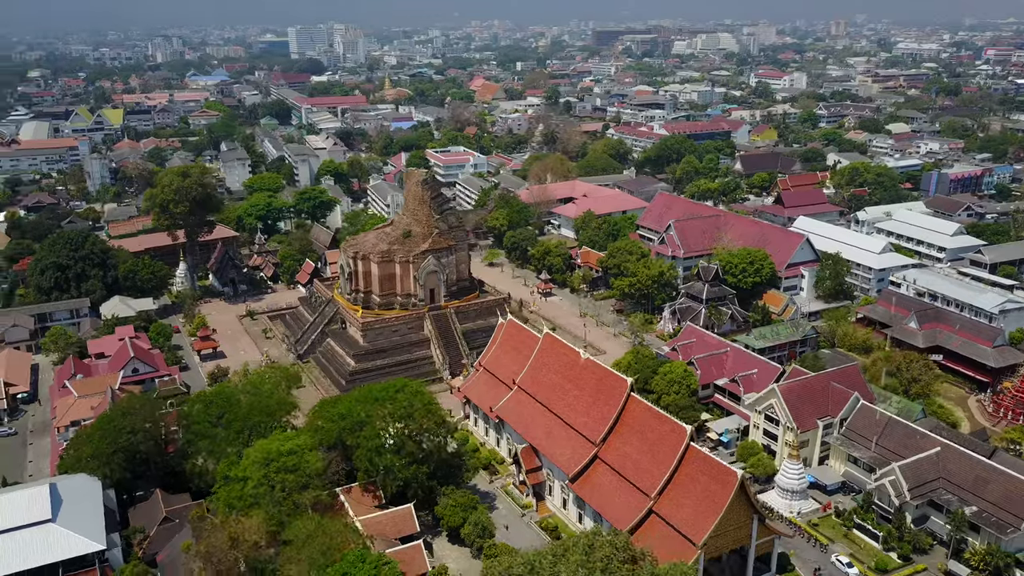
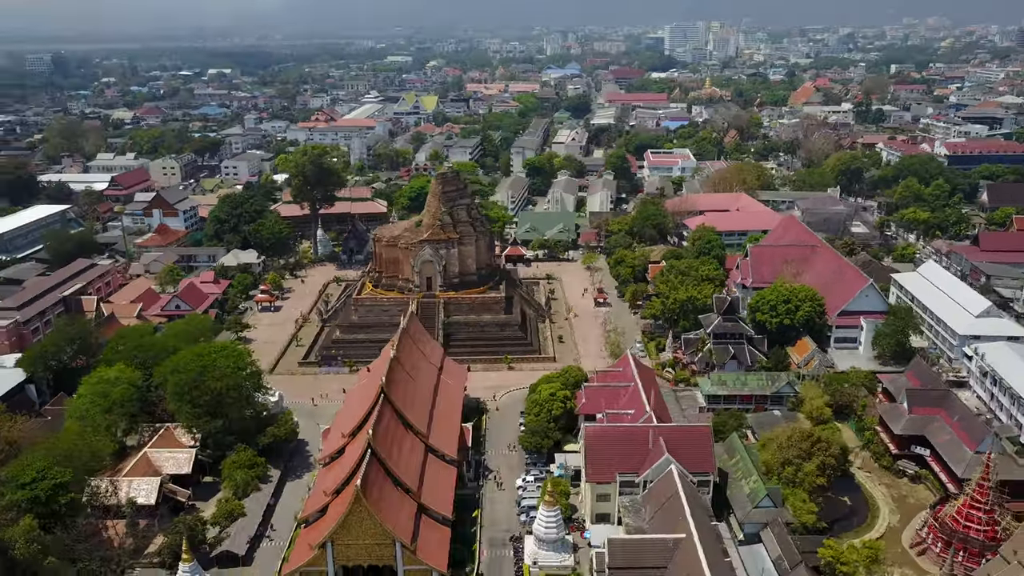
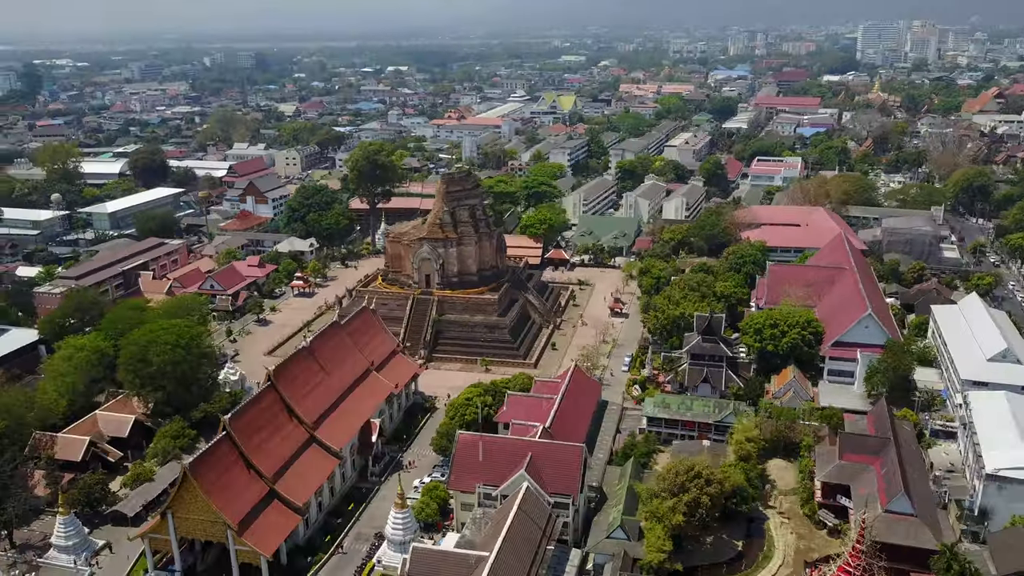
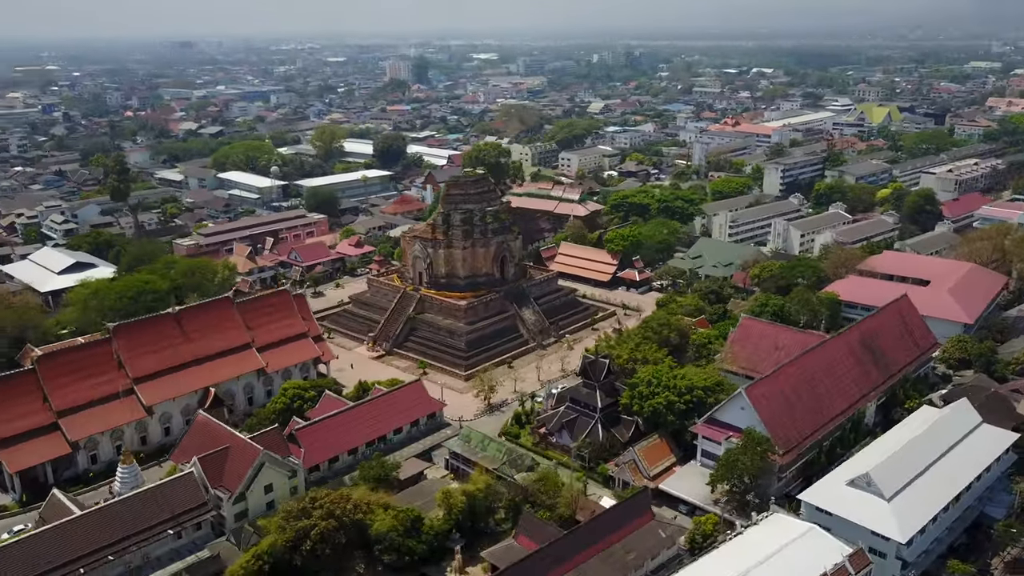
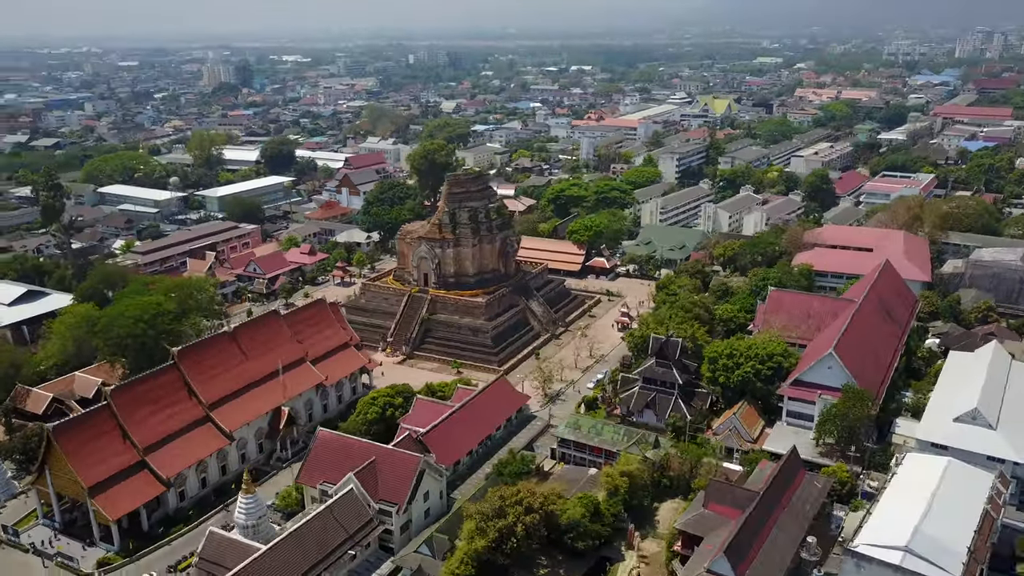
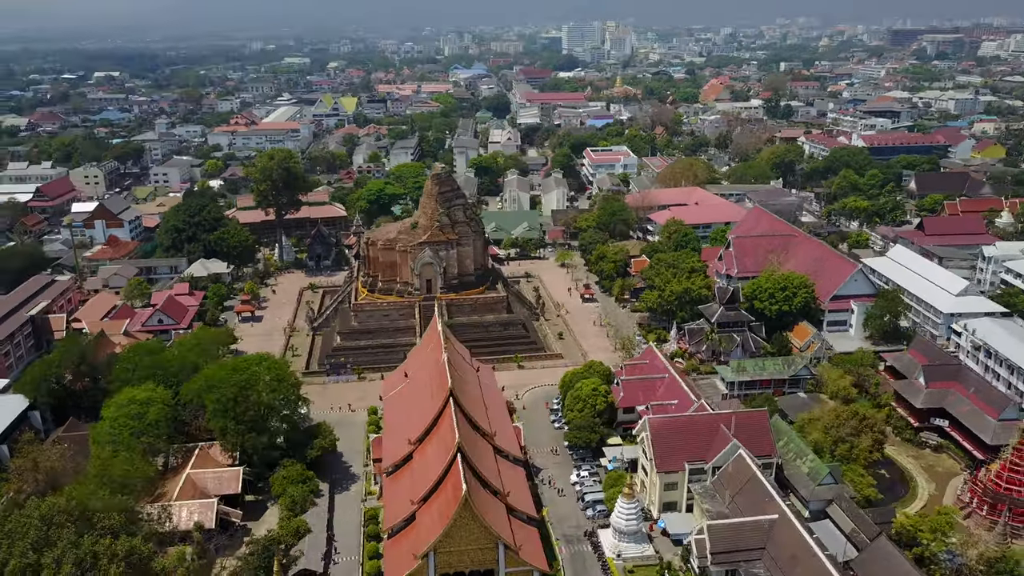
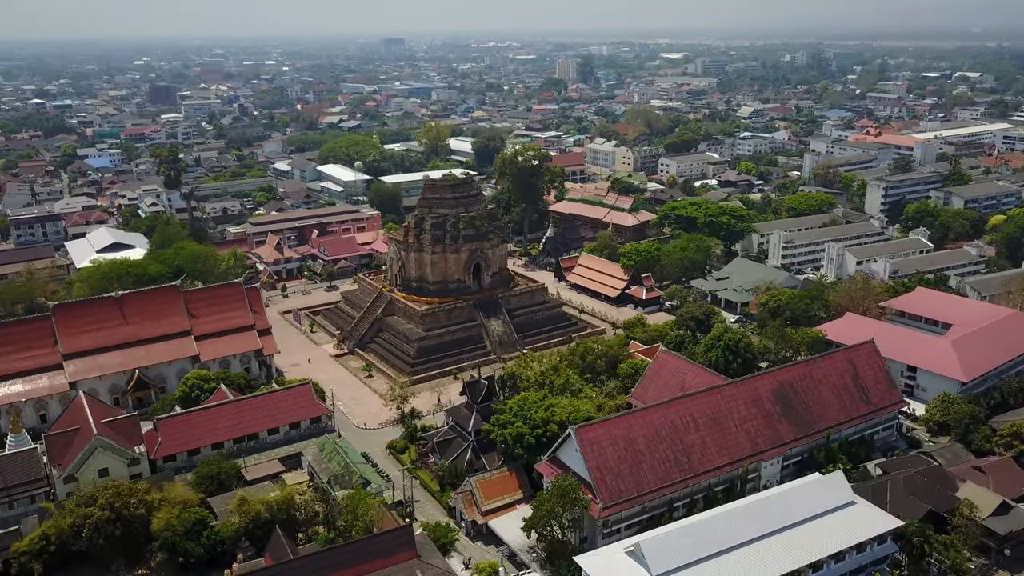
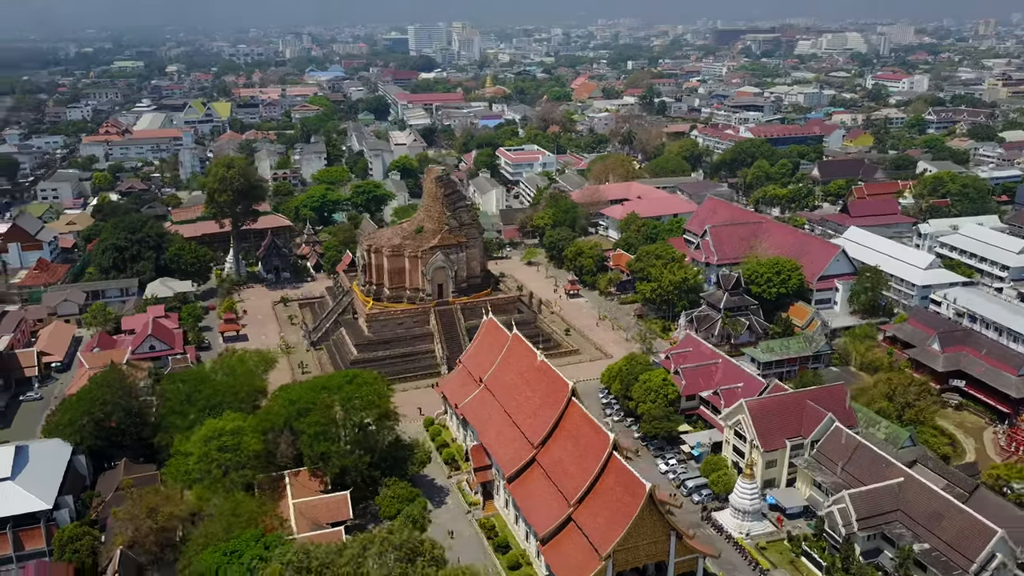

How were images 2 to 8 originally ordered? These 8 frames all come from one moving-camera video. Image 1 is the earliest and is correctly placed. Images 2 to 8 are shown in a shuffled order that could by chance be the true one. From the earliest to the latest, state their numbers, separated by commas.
8, 6, 2, 3, 5, 4, 7
